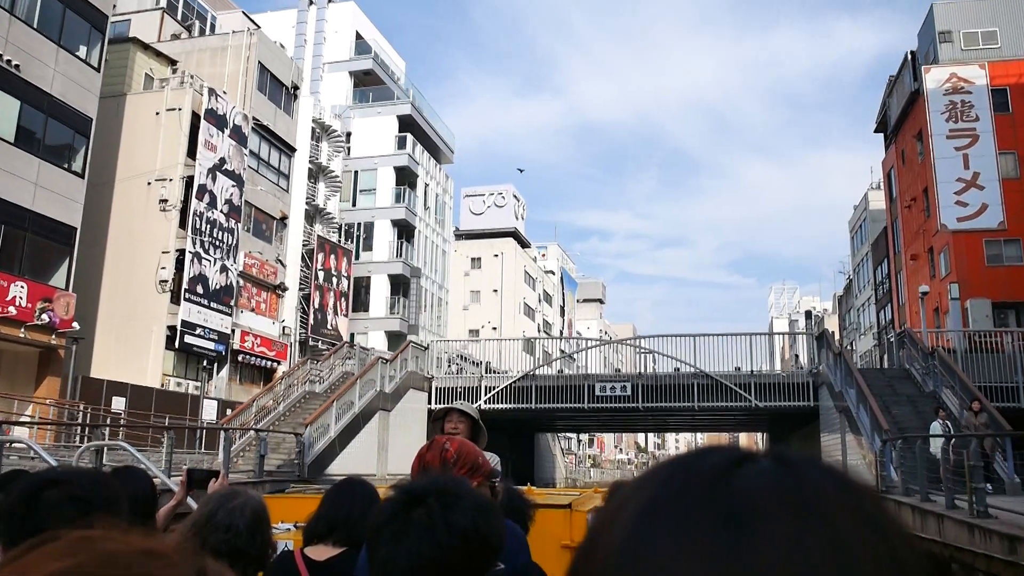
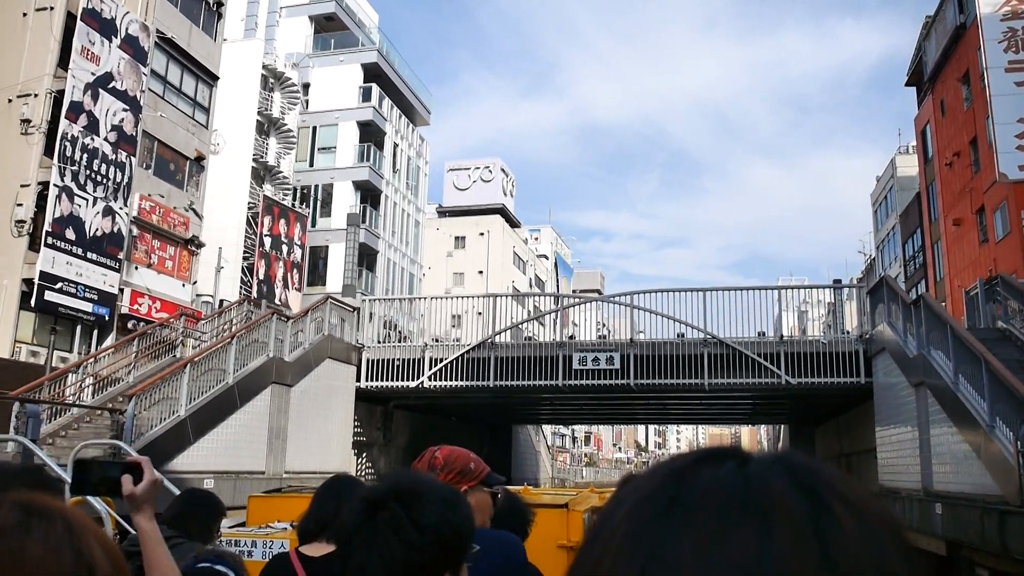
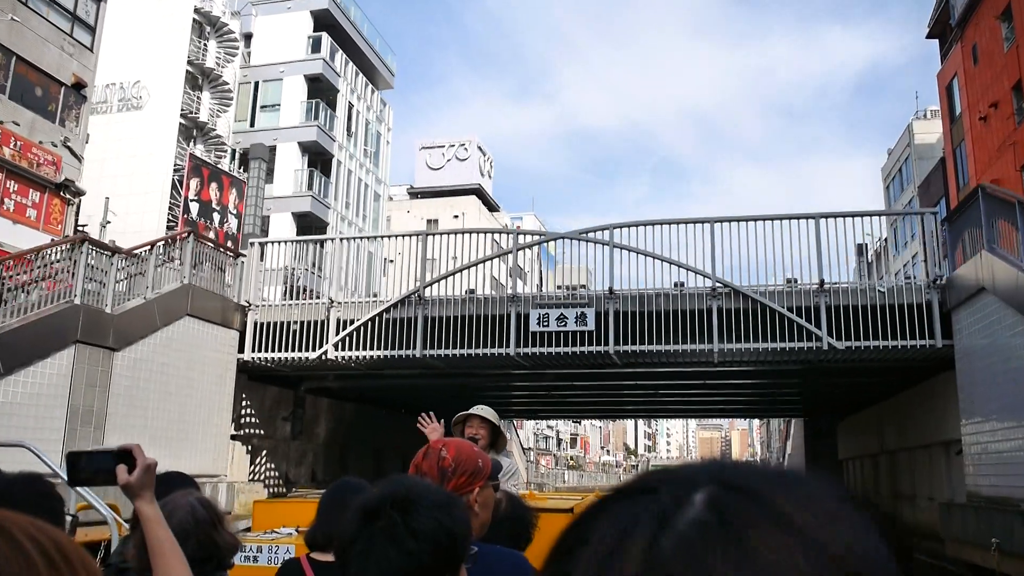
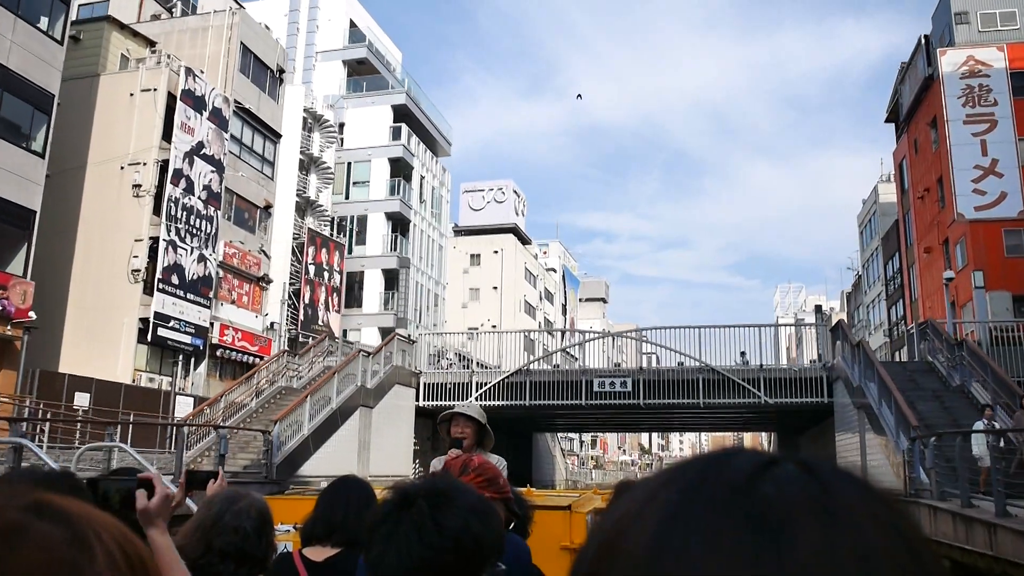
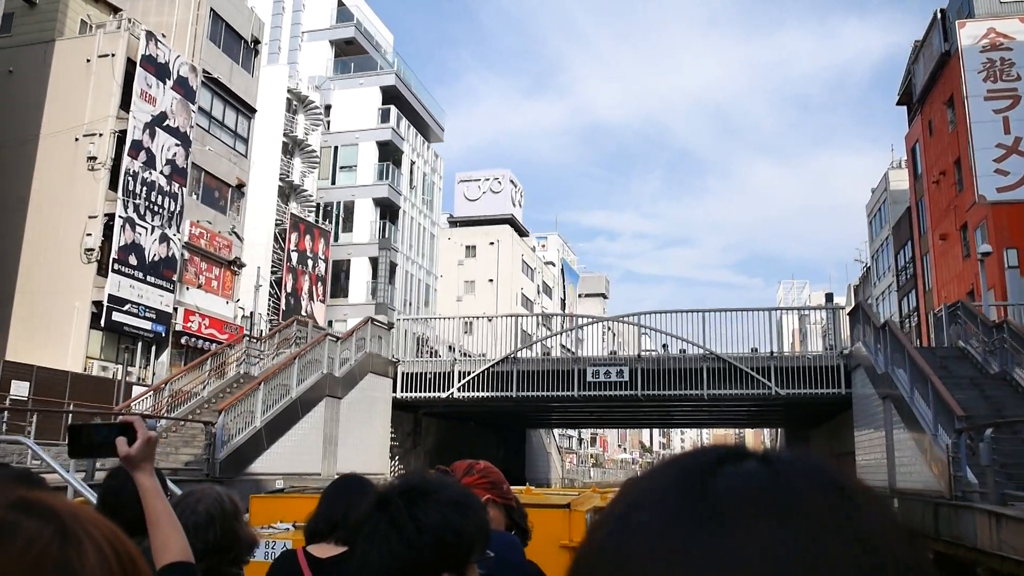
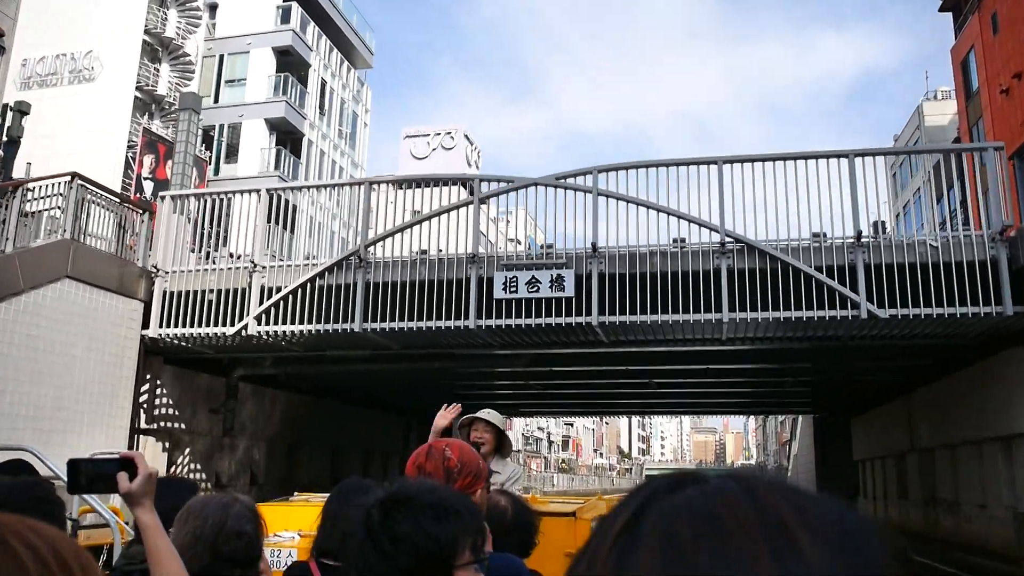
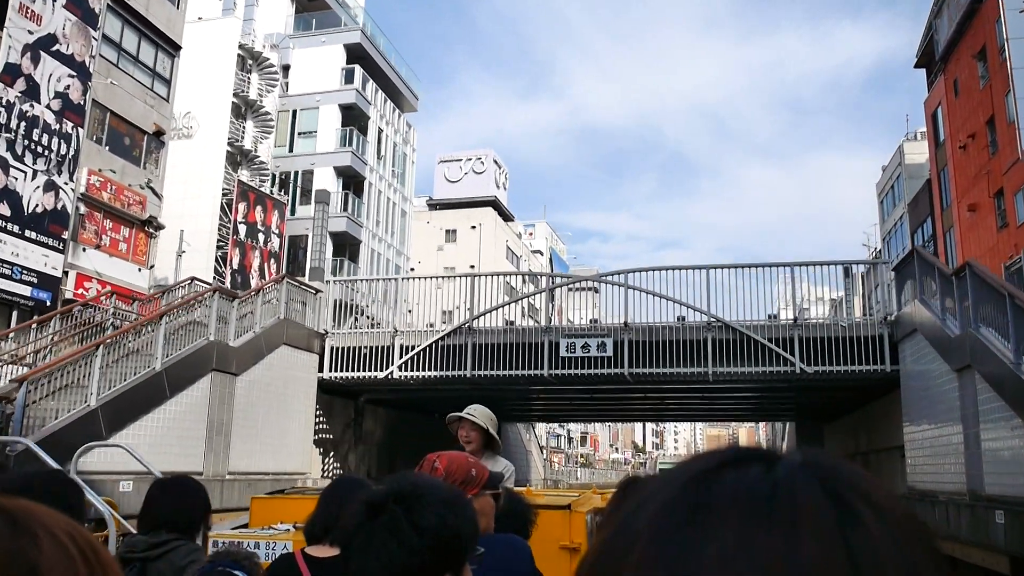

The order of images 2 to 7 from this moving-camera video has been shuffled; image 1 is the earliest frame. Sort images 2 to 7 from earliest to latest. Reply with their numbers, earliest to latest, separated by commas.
4, 5, 2, 7, 3, 6
